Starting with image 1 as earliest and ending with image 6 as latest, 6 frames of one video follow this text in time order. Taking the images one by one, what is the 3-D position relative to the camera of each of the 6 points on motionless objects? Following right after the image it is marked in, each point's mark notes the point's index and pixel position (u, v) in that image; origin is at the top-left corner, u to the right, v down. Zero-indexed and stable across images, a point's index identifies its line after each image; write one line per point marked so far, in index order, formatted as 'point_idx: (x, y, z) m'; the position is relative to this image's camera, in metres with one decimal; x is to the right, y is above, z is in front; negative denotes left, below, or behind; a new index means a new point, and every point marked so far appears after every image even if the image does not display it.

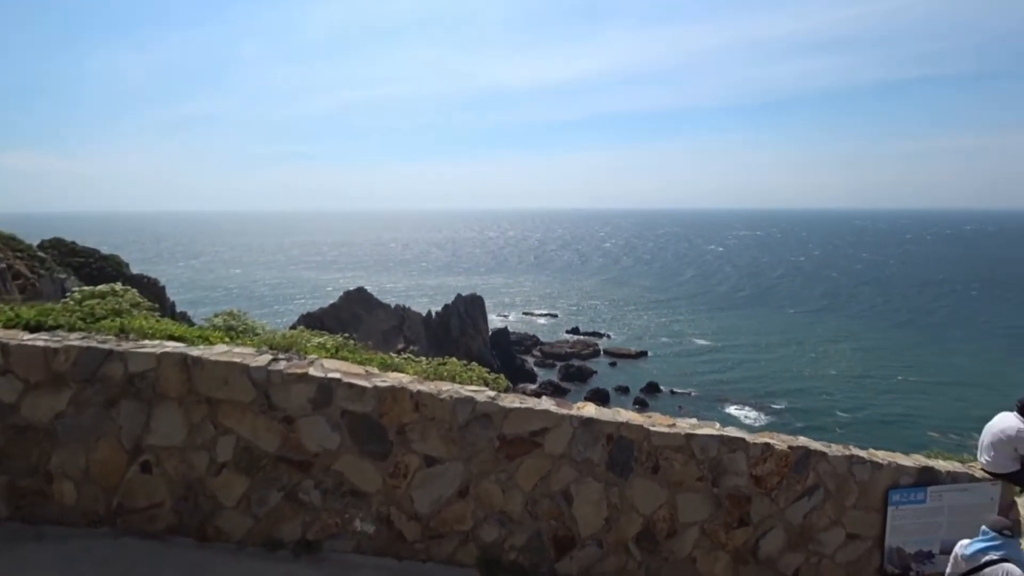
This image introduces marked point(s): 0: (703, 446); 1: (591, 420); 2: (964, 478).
0: (+2.6, -2.2, +6.6) m
1: (+1.0, -1.8, +6.5) m
2: (+6.8, -2.8, +7.0) m
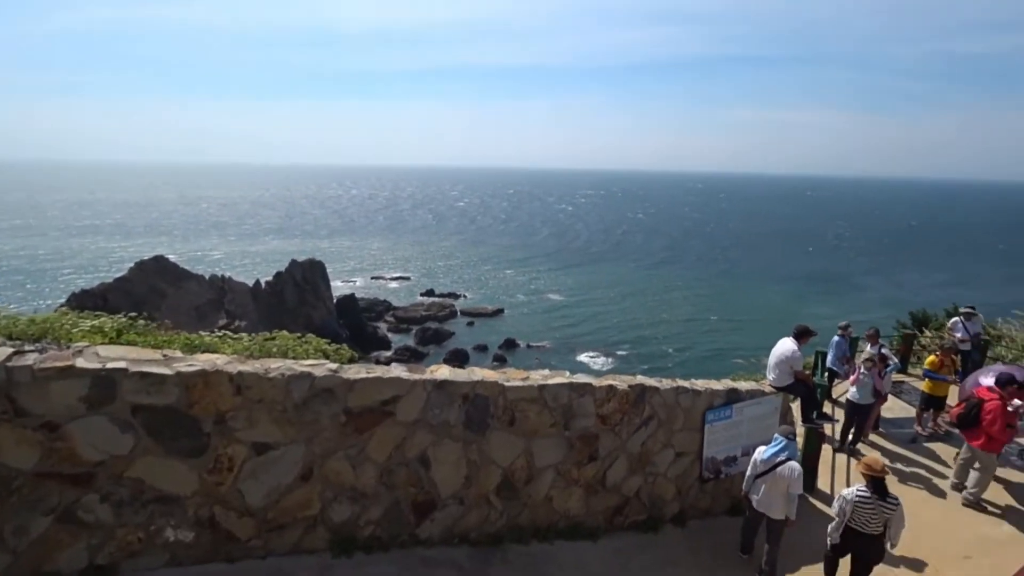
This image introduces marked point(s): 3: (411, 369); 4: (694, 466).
0: (+0.6, -1.6, +7.0) m
1: (-0.9, -1.3, +6.4) m
2: (+4.5, -1.9, +8.5) m
3: (-1.4, -1.1, +6.5) m
4: (+3.1, -3.1, +8.2) m
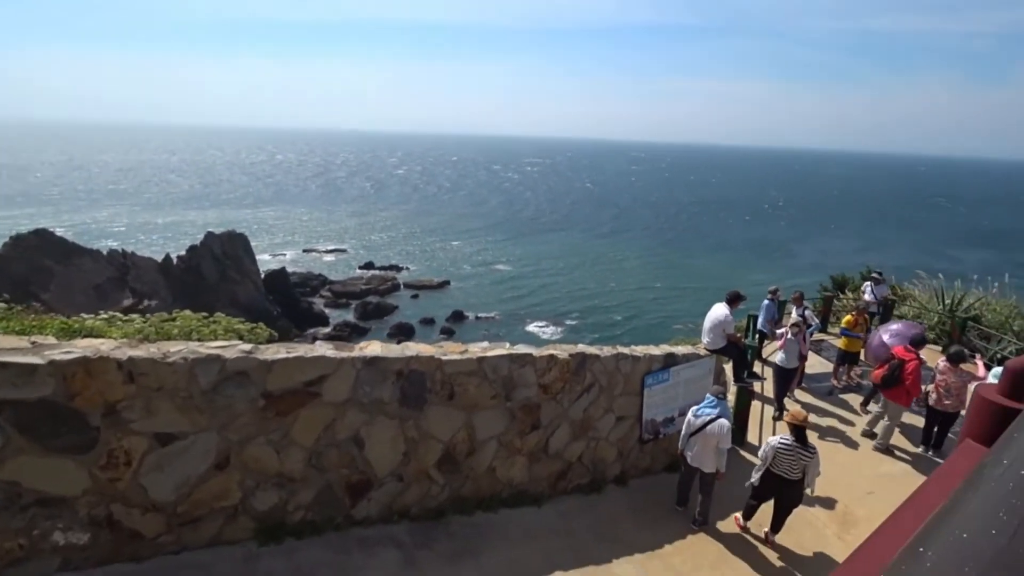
0: (-0.3, -1.1, +6.9) m
1: (-1.7, -0.9, +6.1) m
2: (+3.4, -1.3, +8.8) m
3: (-2.3, -0.8, +6.2) m
4: (+2.2, -2.5, +8.4) m
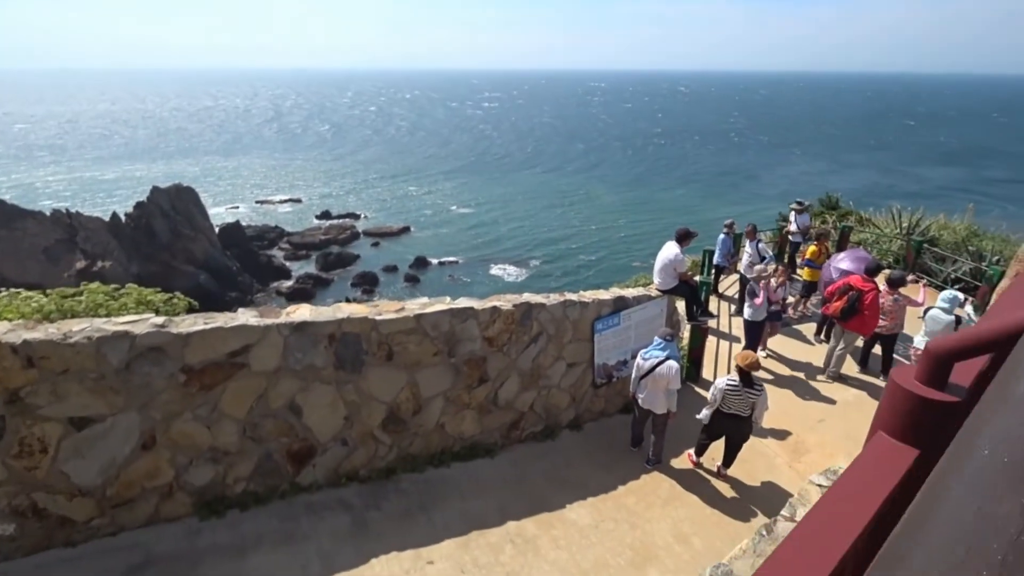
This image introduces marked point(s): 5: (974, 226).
0: (-1.1, -0.5, +6.6) m
1: (-2.5, -0.4, +5.7) m
2: (+2.5, -0.2, +8.8) m
3: (-3.0, -0.3, +5.8) m
4: (+1.3, -1.5, +8.4) m
5: (+18.8, +2.5, +19.3) m
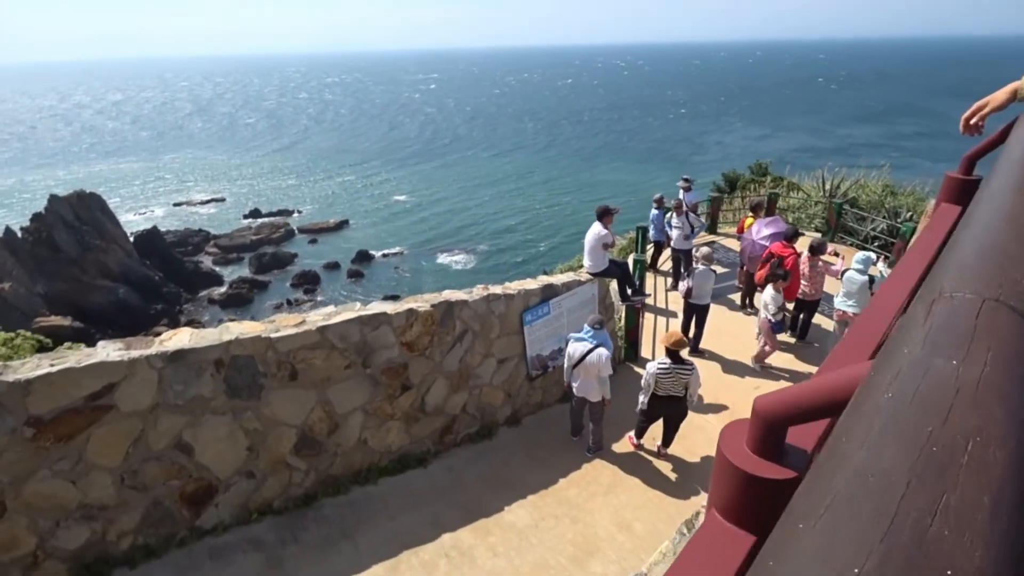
0: (-2.2, -0.6, +6.0) m
1: (-3.5, -0.7, +5.1) m
2: (+1.2, +0.1, +8.5) m
3: (-4.1, -0.6, +5.0) m
4: (+0.1, -1.4, +8.1) m
5: (+16.1, +4.4, +20.3) m
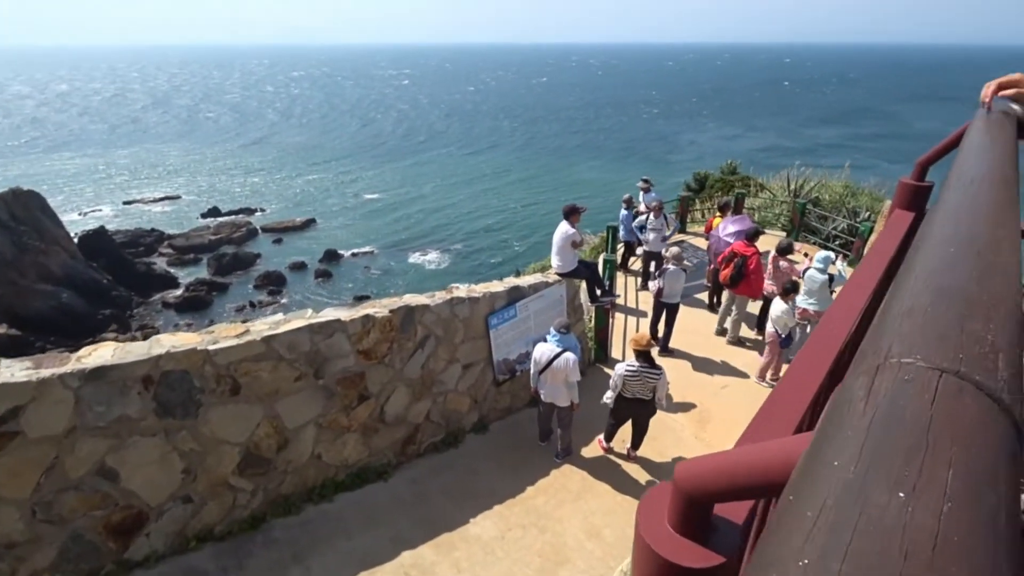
0: (-2.6, -0.7, +5.6) m
1: (-3.9, -0.8, +4.5) m
2: (+0.5, 0.0, +8.2) m
3: (-4.5, -0.7, +4.5) m
4: (-0.4, -1.4, +7.8) m
5: (+14.8, +4.6, +20.9) m
